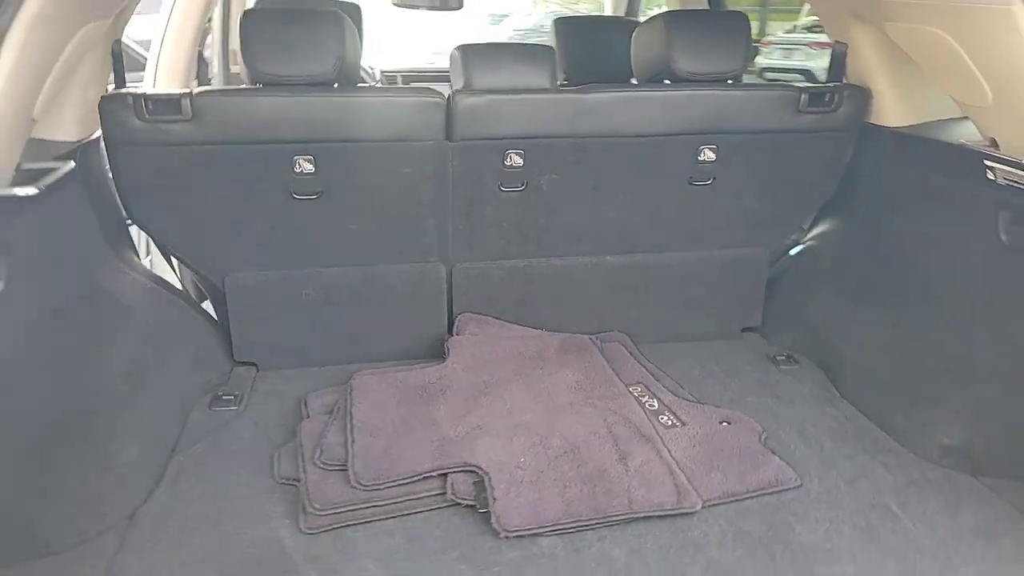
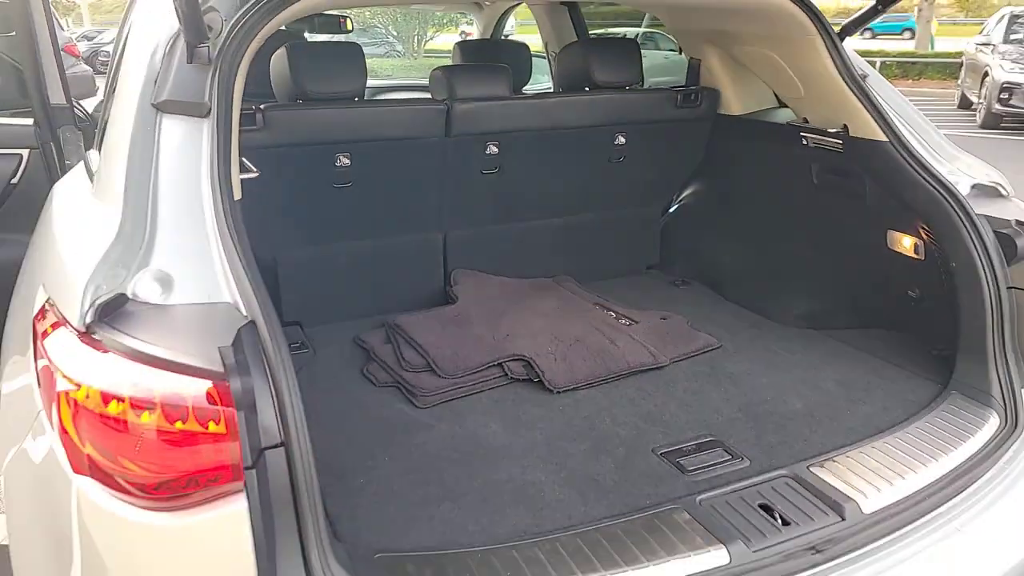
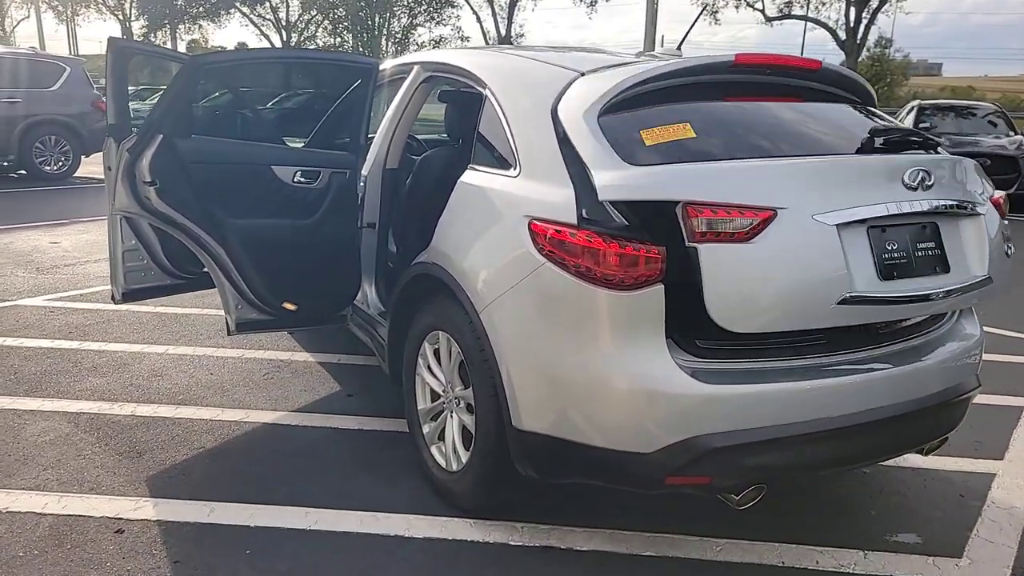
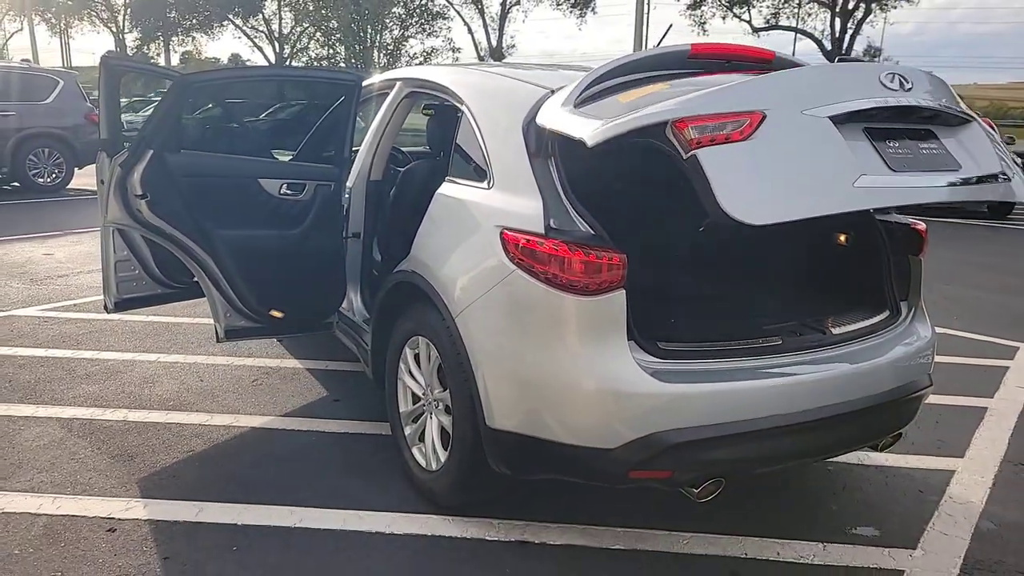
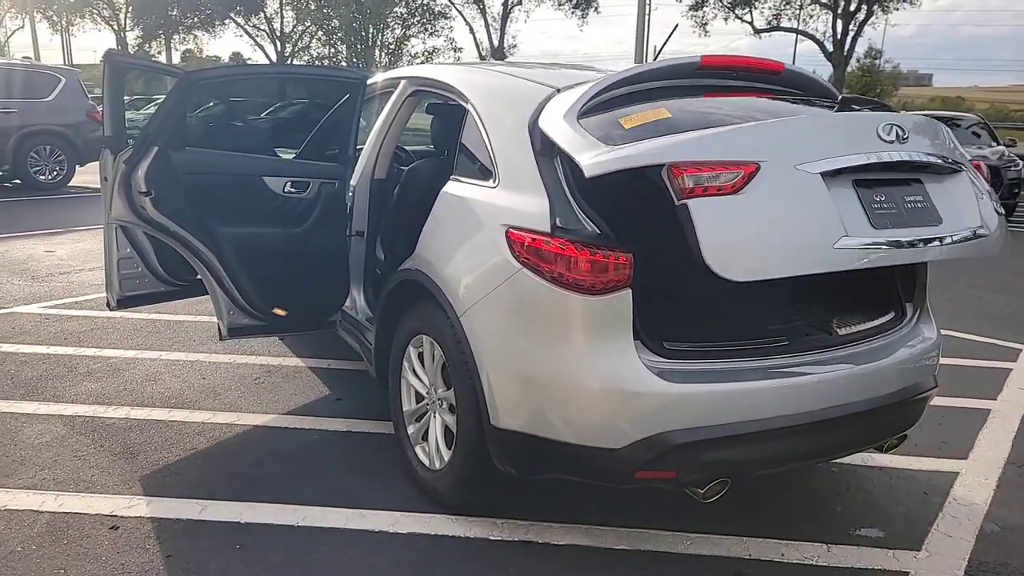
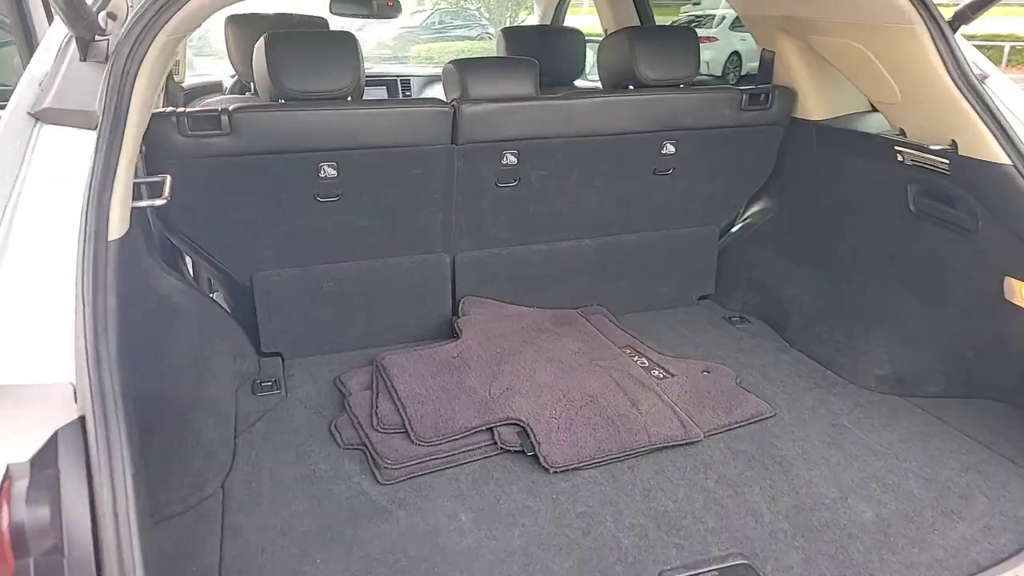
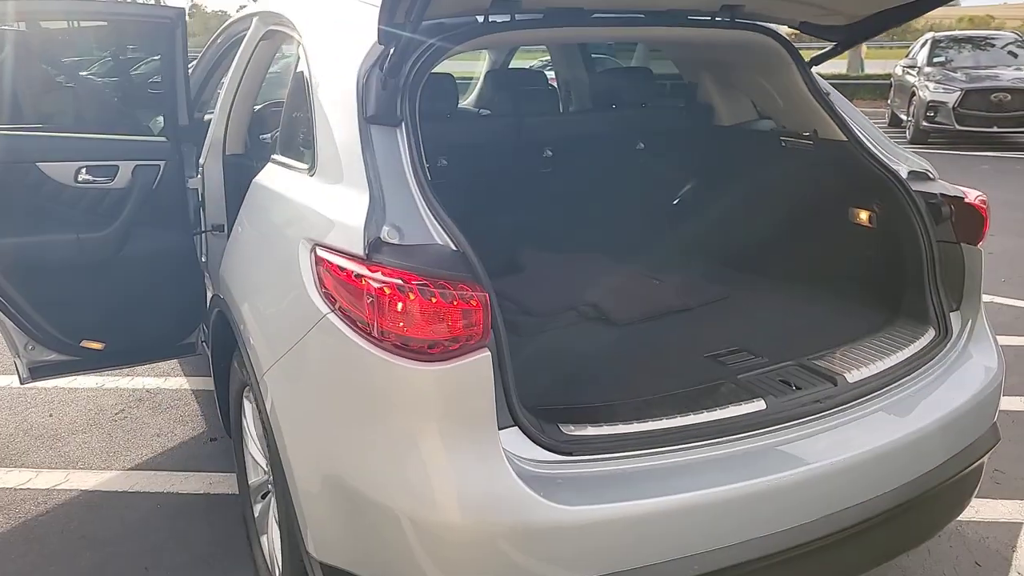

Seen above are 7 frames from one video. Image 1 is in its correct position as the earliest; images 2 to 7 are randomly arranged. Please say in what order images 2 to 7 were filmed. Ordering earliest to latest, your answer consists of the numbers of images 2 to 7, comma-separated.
6, 2, 7, 4, 5, 3
